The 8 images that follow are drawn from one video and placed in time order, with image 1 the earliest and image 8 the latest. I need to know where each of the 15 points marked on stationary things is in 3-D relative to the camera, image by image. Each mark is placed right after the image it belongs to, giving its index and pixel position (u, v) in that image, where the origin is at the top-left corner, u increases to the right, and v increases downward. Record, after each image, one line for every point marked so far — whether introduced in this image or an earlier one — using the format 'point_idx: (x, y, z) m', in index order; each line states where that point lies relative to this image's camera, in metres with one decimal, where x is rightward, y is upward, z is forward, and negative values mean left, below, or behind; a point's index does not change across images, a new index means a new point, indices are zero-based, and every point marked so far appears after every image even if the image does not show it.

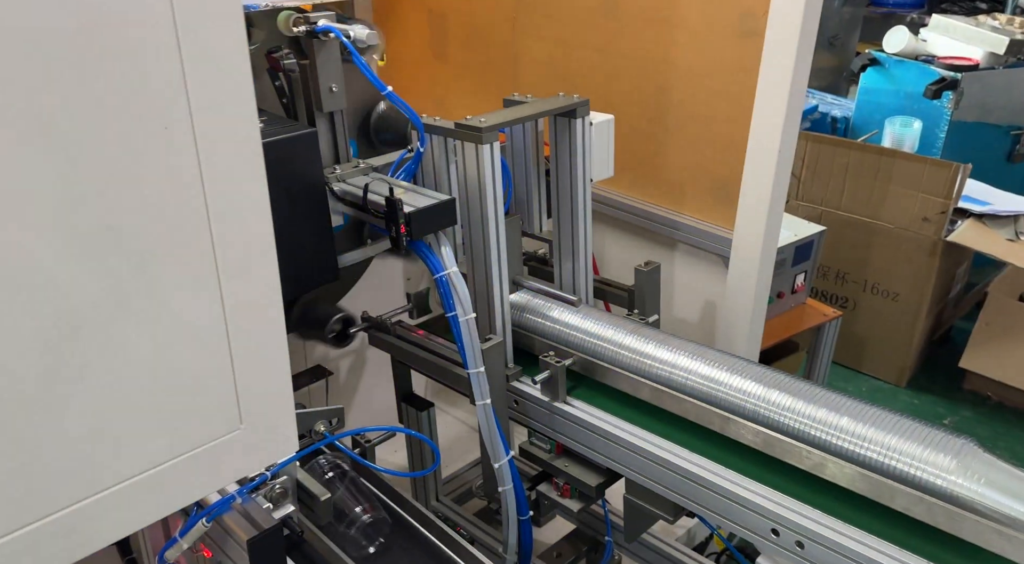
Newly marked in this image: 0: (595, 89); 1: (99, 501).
0: (+0.2, +0.4, +1.7) m
1: (-0.4, -0.2, +0.7) m
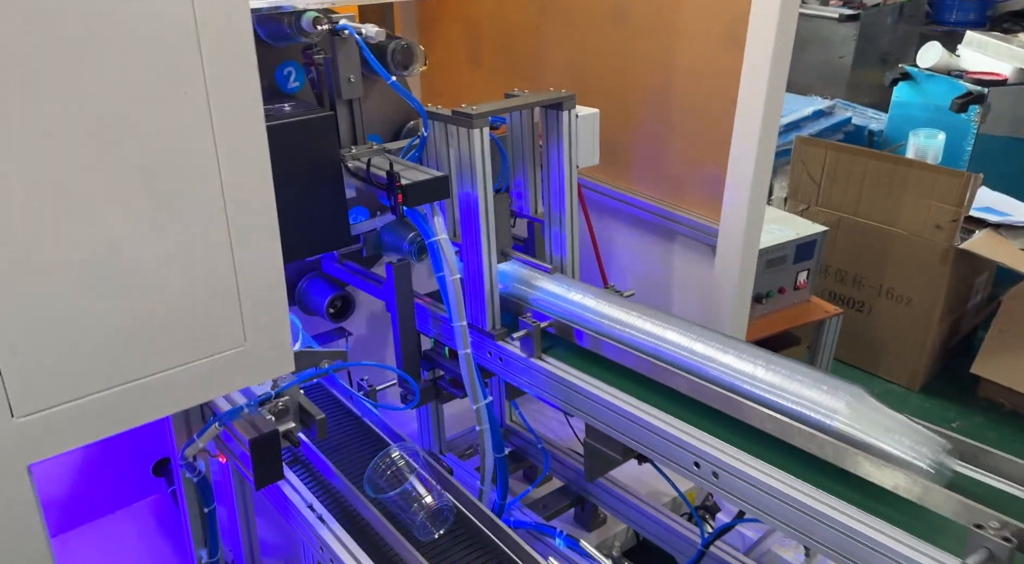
0: (+0.2, +0.4, +1.9) m
1: (-0.4, -0.1, +0.9) m
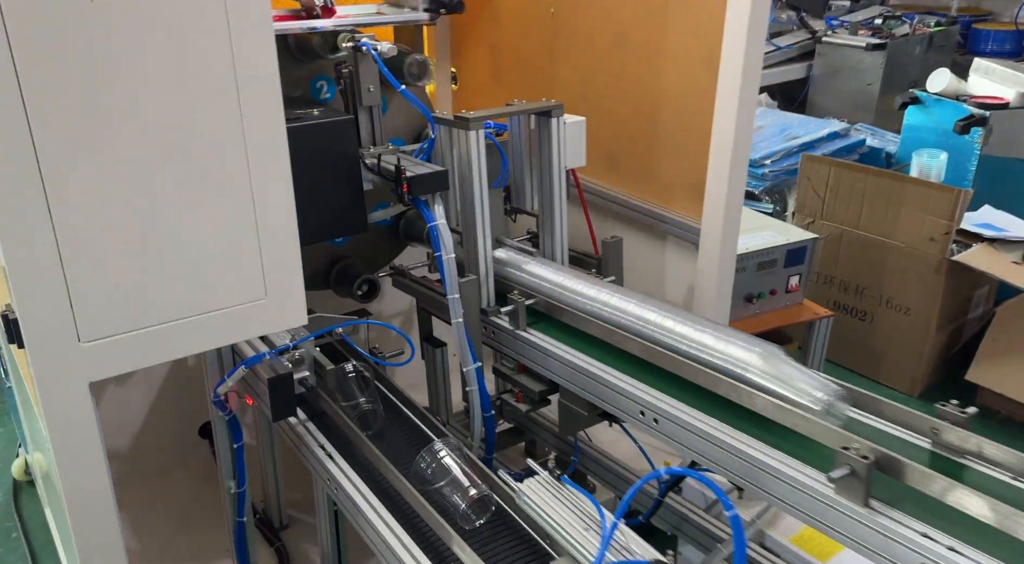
0: (+0.2, +0.5, +2.1) m
1: (-0.5, -0.1, +1.1) m
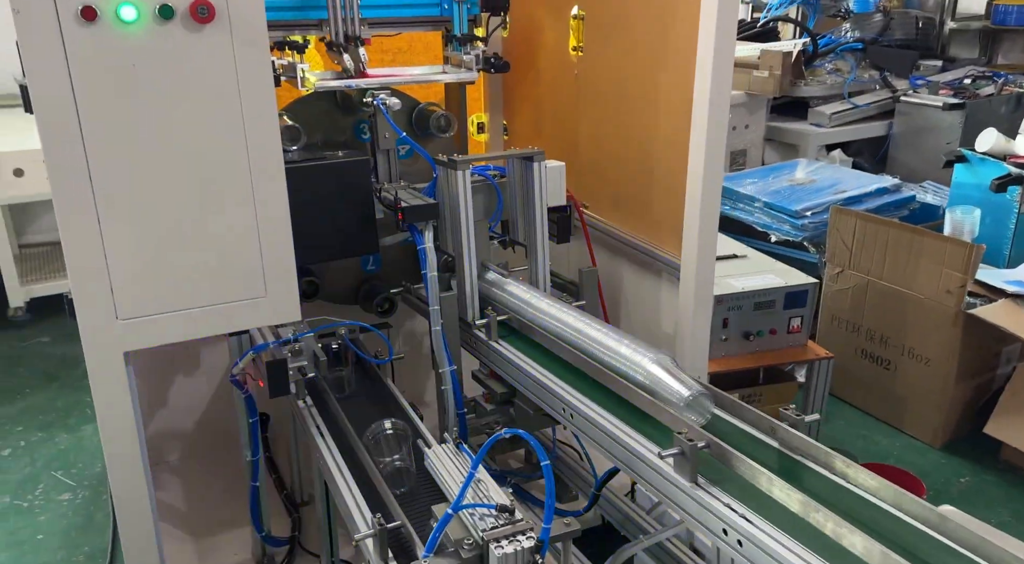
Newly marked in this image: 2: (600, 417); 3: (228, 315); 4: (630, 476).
0: (+0.3, +0.4, +2.3) m
1: (-0.6, -0.1, +1.5) m
2: (+0.1, -0.2, +1.4) m
3: (-0.5, -0.1, +1.5) m
4: (+0.2, -0.3, +1.3) m
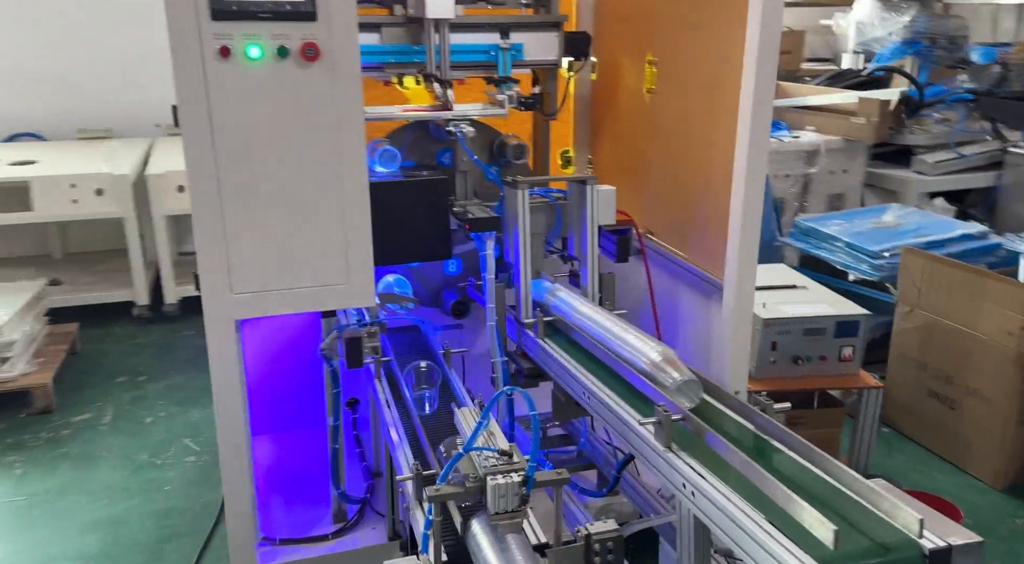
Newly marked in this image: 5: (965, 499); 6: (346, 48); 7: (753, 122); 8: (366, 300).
0: (+0.5, +0.3, +2.5) m
1: (-0.5, 0.0, +1.8) m
2: (+0.2, -0.2, +1.6) m
3: (-0.4, 0.0, +1.9) m
4: (+0.2, -0.3, +1.5) m
5: (+1.4, -0.7, +2.6) m
6: (-0.4, +0.5, +1.7) m
7: (+0.6, +0.4, +2.1) m
8: (-0.3, 0.0, +1.9) m
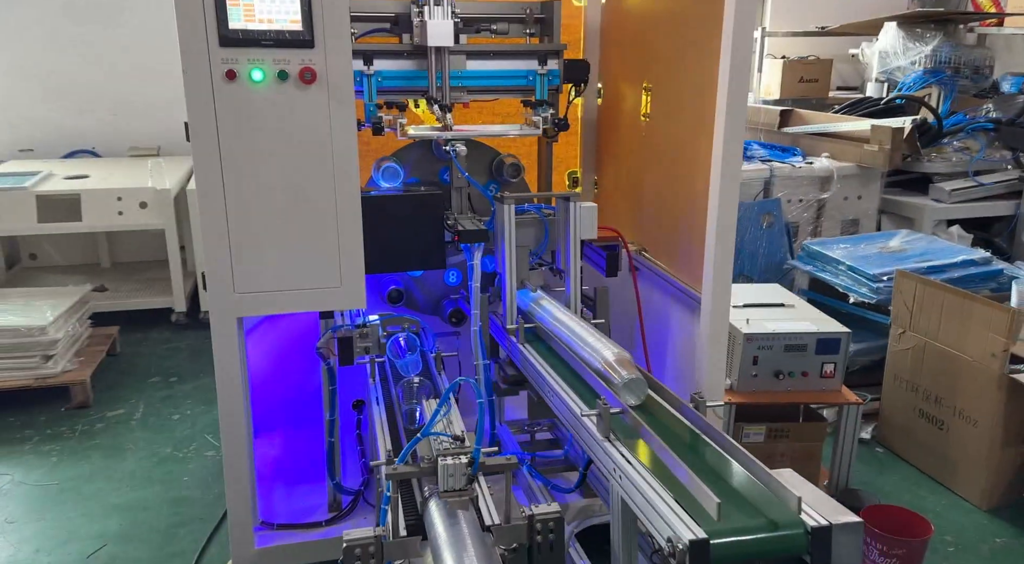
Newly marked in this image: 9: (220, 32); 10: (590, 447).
0: (+0.5, +0.3, +2.7) m
1: (-0.6, 0.0, +2.0) m
2: (+0.1, -0.2, +1.8) m
3: (-0.5, 0.0, +2.0) m
4: (+0.1, -0.3, +1.7) m
5: (+1.4, -0.8, +2.6) m
6: (-0.4, +0.5, +1.9) m
7: (+0.6, +0.4, +2.2) m
8: (-0.4, 0.0, +2.1) m
9: (-0.7, +0.6, +1.8) m
10: (+0.1, -0.3, +1.6) m
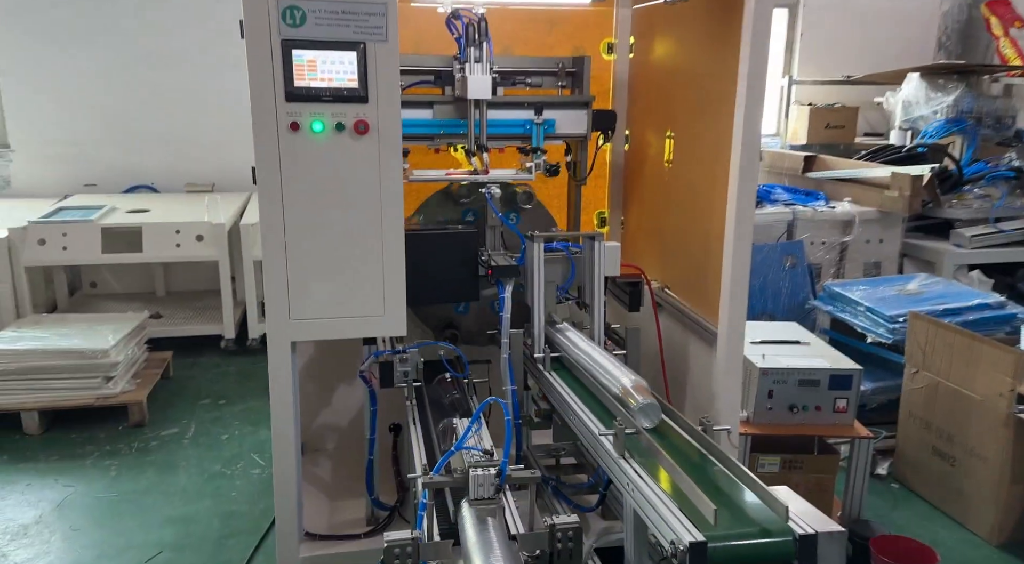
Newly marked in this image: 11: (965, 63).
0: (+0.6, +0.1, +2.8) m
1: (-0.5, -0.1, +2.2) m
2: (+0.2, -0.3, +1.9) m
3: (-0.4, -0.1, +2.3) m
4: (+0.2, -0.4, +1.8) m
5: (+1.5, -0.9, +2.7) m
6: (-0.3, +0.4, +2.2) m
7: (+0.7, +0.3, +2.4) m
8: (-0.3, -0.1, +2.3) m
9: (-0.6, +0.5, +2.1) m
10: (+0.2, -0.4, +1.8) m
11: (+2.7, +1.3, +4.9) m
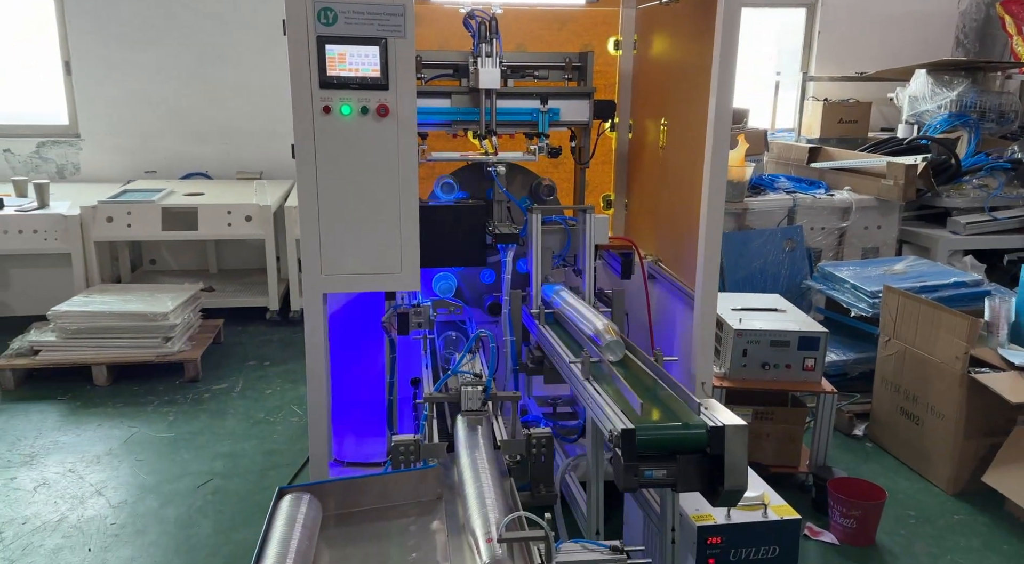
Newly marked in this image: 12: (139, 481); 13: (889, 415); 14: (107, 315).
0: (+0.6, +0.2, +3.2) m
1: (-0.5, 0.0, +2.6) m
2: (+0.1, -0.2, +2.3) m
3: (-0.4, 0.0, +2.7) m
4: (+0.2, -0.3, +2.2) m
5: (+1.5, -0.8, +3.0) m
6: (-0.3, +0.5, +2.6) m
7: (+0.7, +0.4, +2.7) m
8: (-0.3, 0.0, +2.7) m
9: (-0.6, +0.6, +2.5) m
10: (+0.2, -0.3, +2.2) m
11: (+2.8, +1.4, +5.1) m
12: (-1.4, -0.8, +3.1) m
13: (+1.5, -0.5, +3.3) m
14: (-2.0, -0.2, +4.1) m
